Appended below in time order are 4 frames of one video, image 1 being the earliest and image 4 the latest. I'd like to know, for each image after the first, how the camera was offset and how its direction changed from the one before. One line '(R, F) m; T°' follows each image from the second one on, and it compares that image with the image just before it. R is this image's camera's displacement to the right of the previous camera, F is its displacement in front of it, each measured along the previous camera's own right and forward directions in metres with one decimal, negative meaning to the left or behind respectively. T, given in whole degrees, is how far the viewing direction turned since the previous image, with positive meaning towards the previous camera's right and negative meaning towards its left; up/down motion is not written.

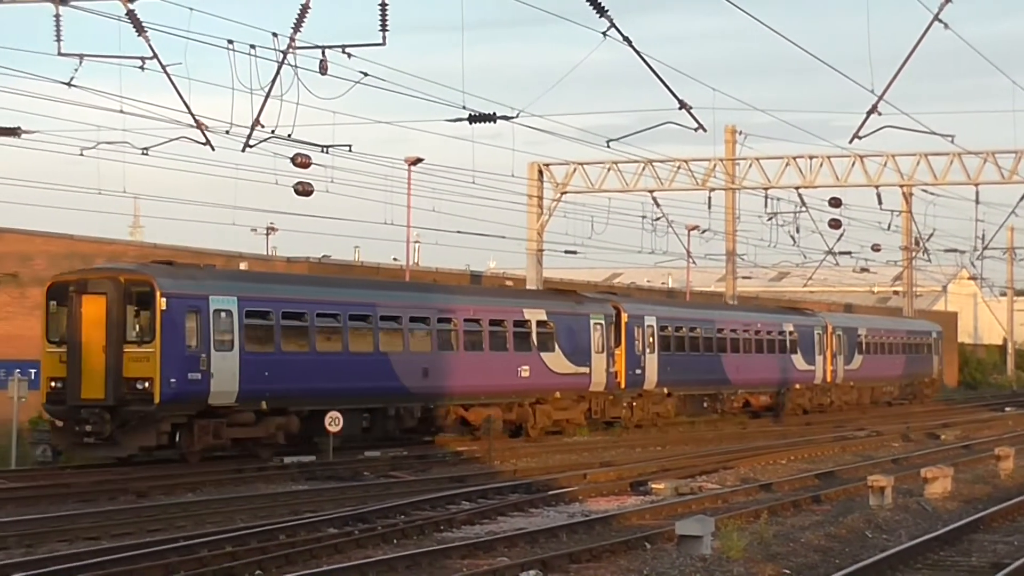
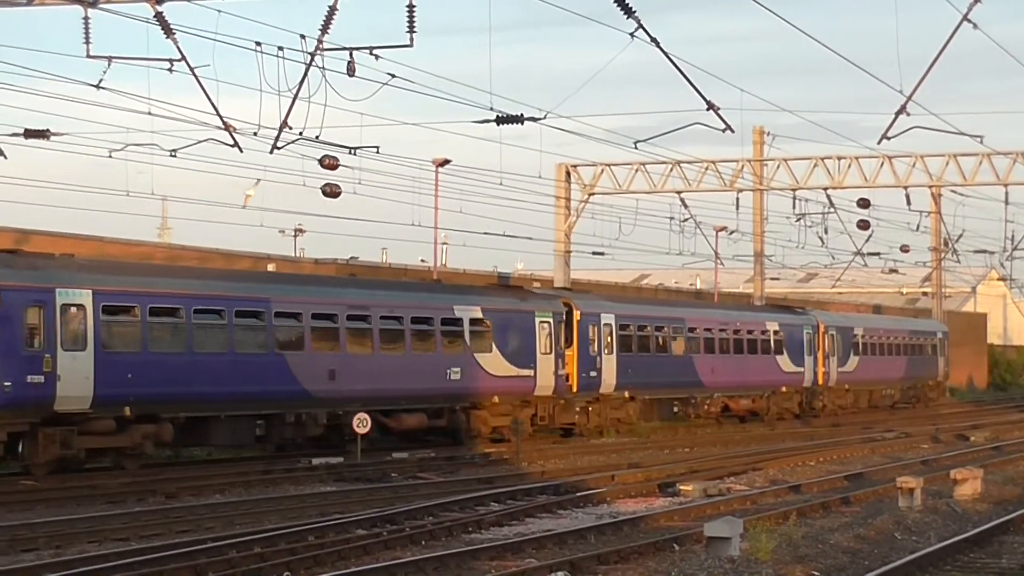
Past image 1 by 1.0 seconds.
(0.0, 0.0) m; -1°
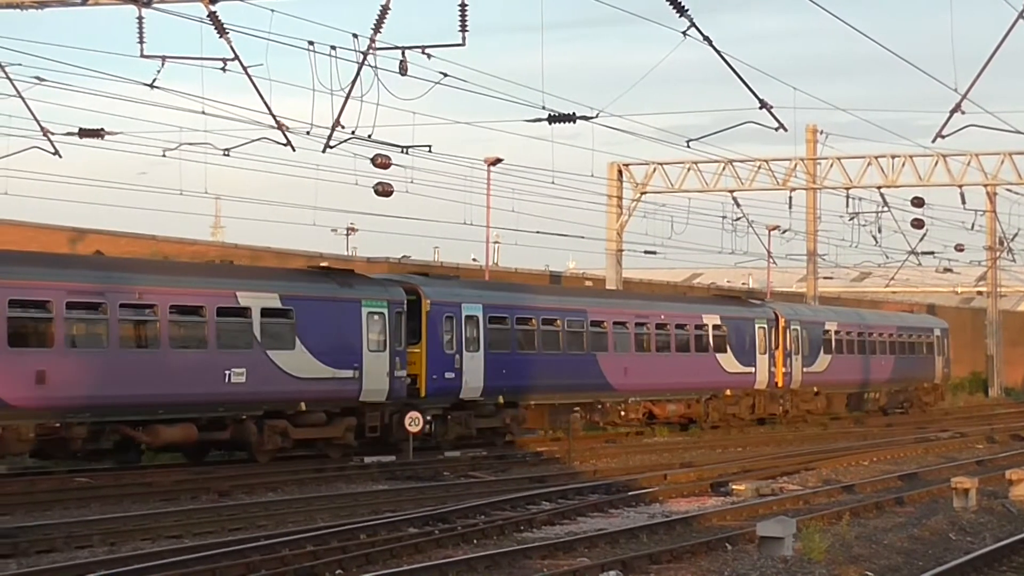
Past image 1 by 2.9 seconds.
(0.0, -0.1) m; -2°
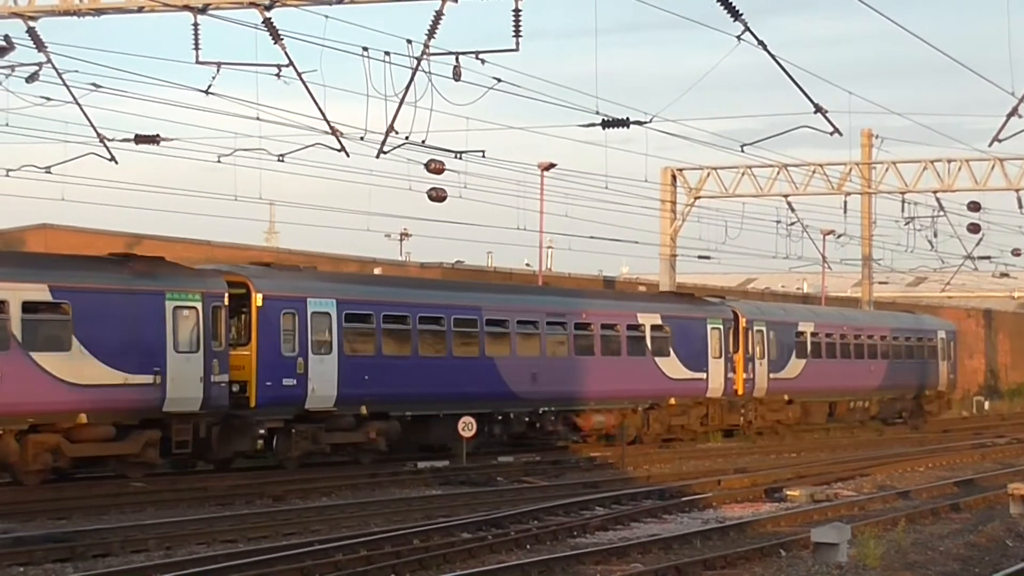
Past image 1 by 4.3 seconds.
(0.0, -0.1) m; -2°
